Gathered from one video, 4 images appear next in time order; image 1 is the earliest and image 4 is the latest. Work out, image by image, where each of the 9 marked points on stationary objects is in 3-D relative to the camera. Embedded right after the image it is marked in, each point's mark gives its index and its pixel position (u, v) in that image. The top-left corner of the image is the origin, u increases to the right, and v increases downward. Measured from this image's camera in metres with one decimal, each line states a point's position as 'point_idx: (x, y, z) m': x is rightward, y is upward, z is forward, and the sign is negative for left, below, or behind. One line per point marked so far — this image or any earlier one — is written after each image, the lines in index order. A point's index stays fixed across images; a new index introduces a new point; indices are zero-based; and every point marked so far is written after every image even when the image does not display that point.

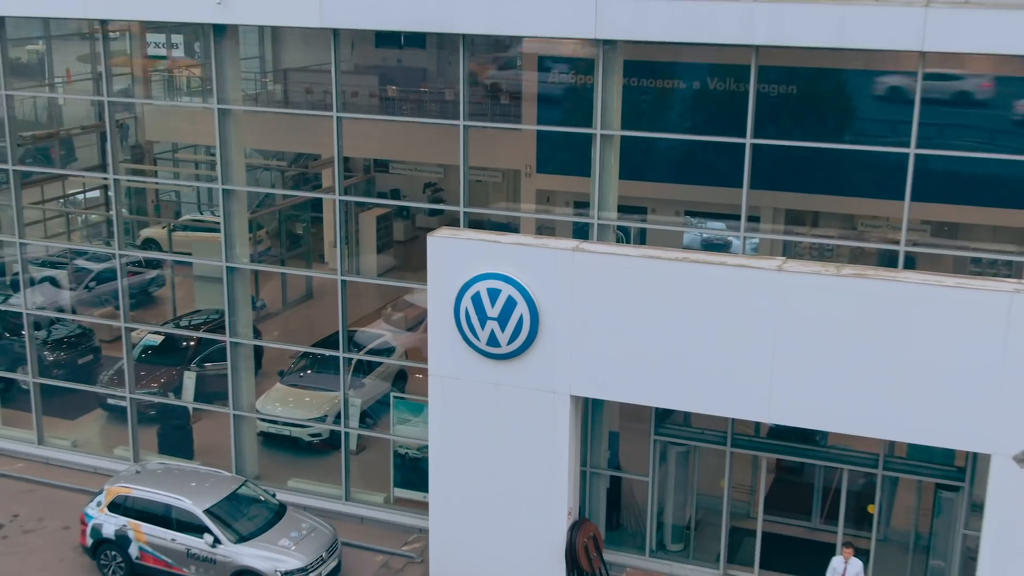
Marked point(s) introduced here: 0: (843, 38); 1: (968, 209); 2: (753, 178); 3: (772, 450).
0: (+3.0, +2.3, +10.1) m
1: (+4.5, +0.9, +10.5) m
2: (+2.5, +1.2, +11.1) m
3: (+2.9, -1.6, +11.4) m
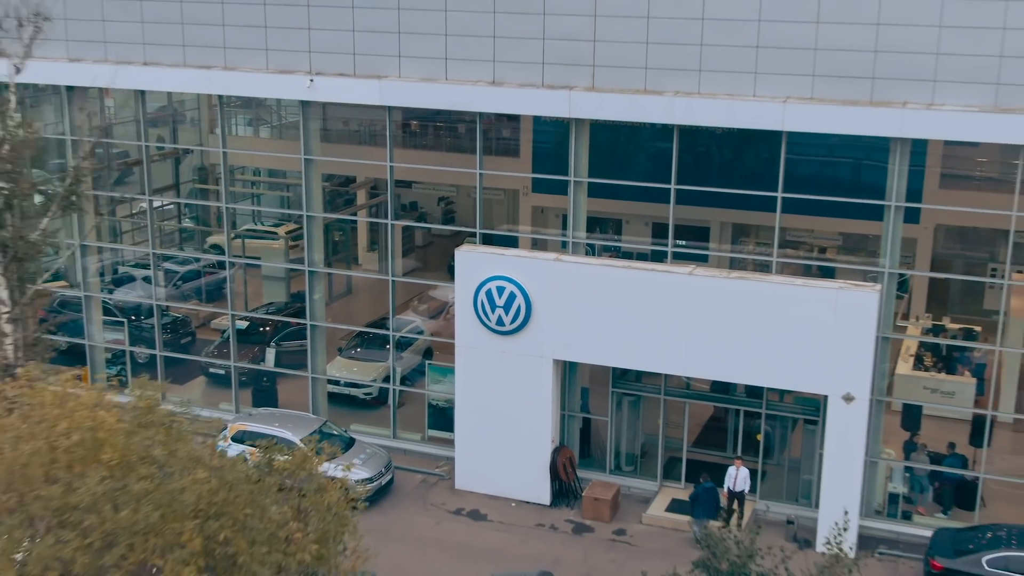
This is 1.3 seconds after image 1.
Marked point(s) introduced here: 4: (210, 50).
0: (+3.0, +2.3, +15.1) m
1: (+4.5, +1.0, +15.5) m
2: (+2.6, +1.3, +16.1) m
3: (+2.9, -1.6, +16.4) m
4: (-4.9, +3.9, +18.0) m
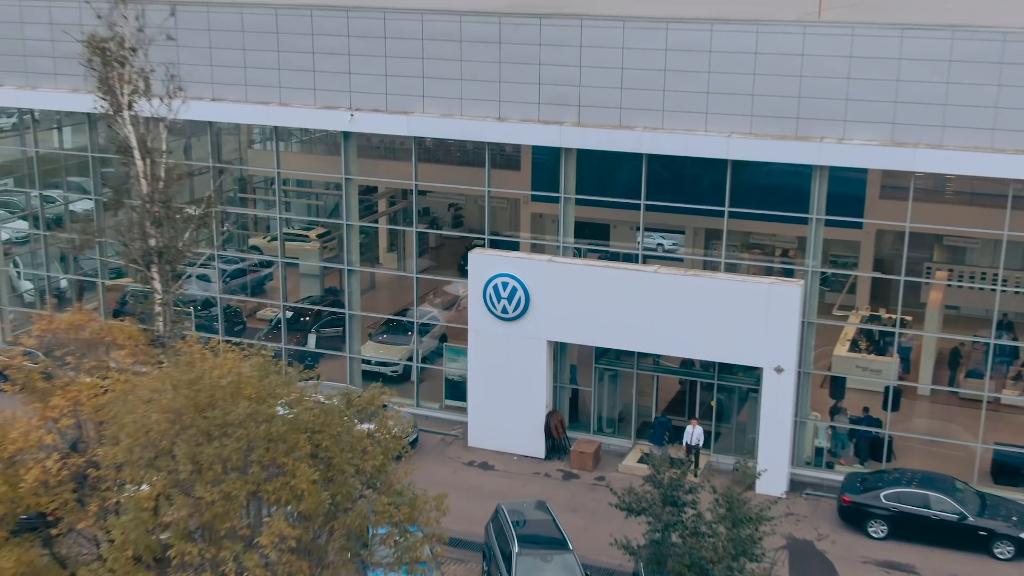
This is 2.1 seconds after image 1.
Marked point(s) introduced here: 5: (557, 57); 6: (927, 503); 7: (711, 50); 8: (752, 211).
0: (+3.1, +2.4, +19.0) m
1: (+4.6, +1.0, +19.4) m
2: (+2.6, +1.3, +20.0) m
3: (+2.9, -1.5, +20.3) m
4: (-4.9, +4.0, +21.9) m
5: (+0.8, +4.1, +19.8) m
6: (+6.6, -3.4, +17.5) m
7: (+3.4, +4.1, +18.8) m
8: (+4.2, +1.4, +19.4) m
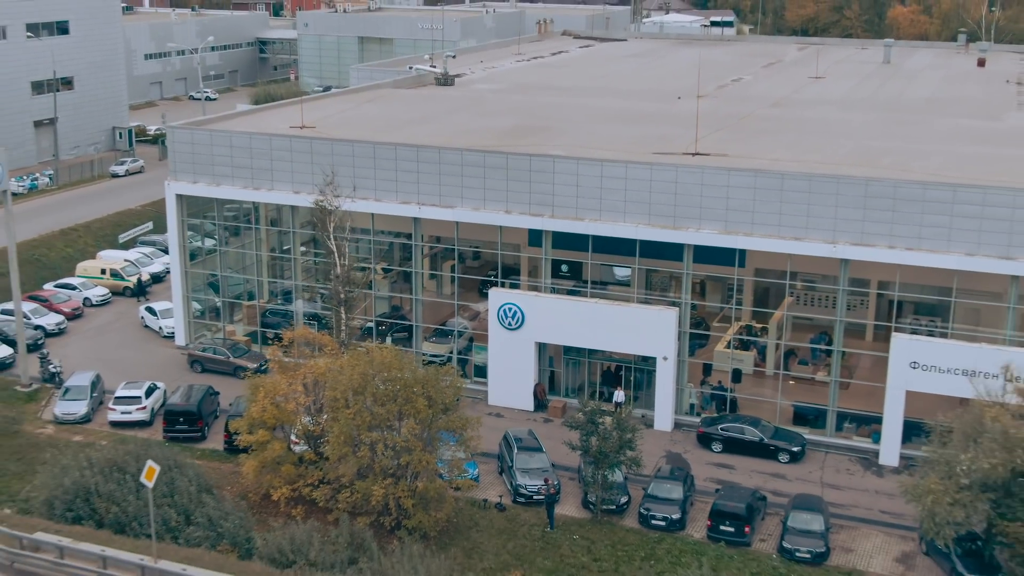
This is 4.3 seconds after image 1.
0: (+3.1, +1.6, +33.1) m
1: (+4.6, +0.3, +33.6) m
2: (+2.7, +0.6, +34.2) m
3: (+3.0, -2.2, +34.5) m
4: (-4.8, +3.3, +36.1) m
5: (+0.9, +3.4, +34.0) m
6: (+6.7, -4.2, +31.7) m
7: (+3.5, +3.3, +32.9) m
8: (+4.3, +0.7, +33.6) m
